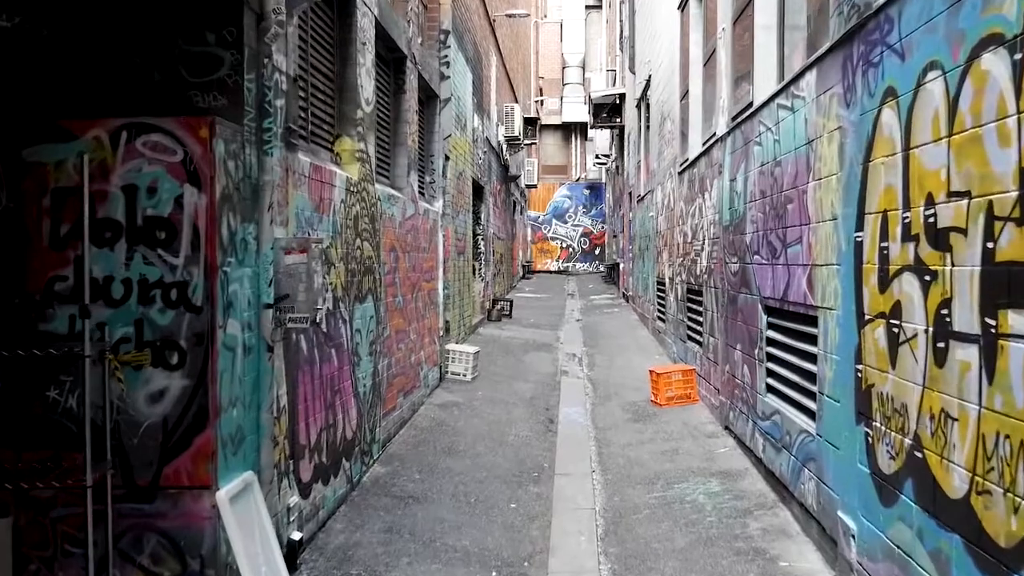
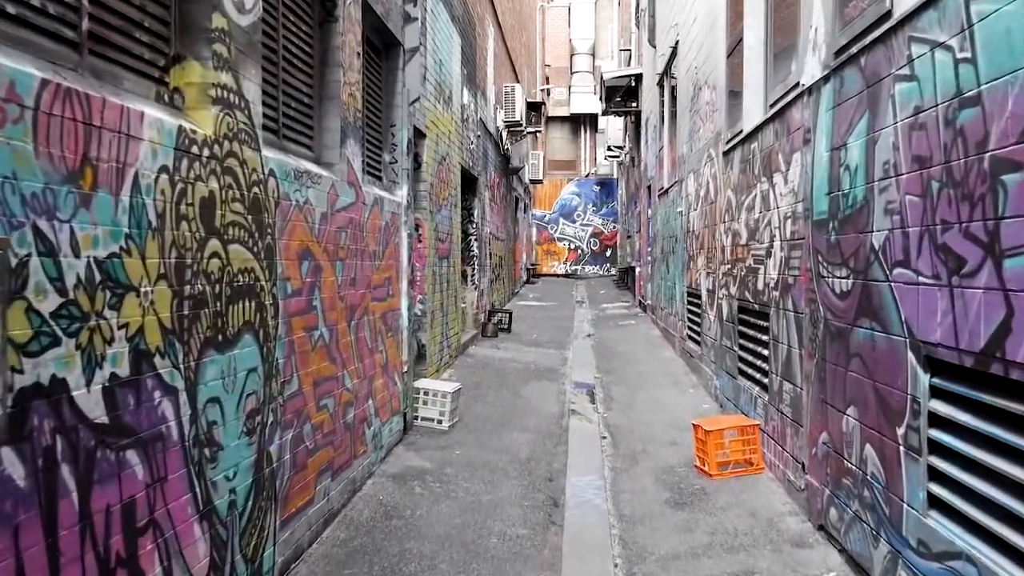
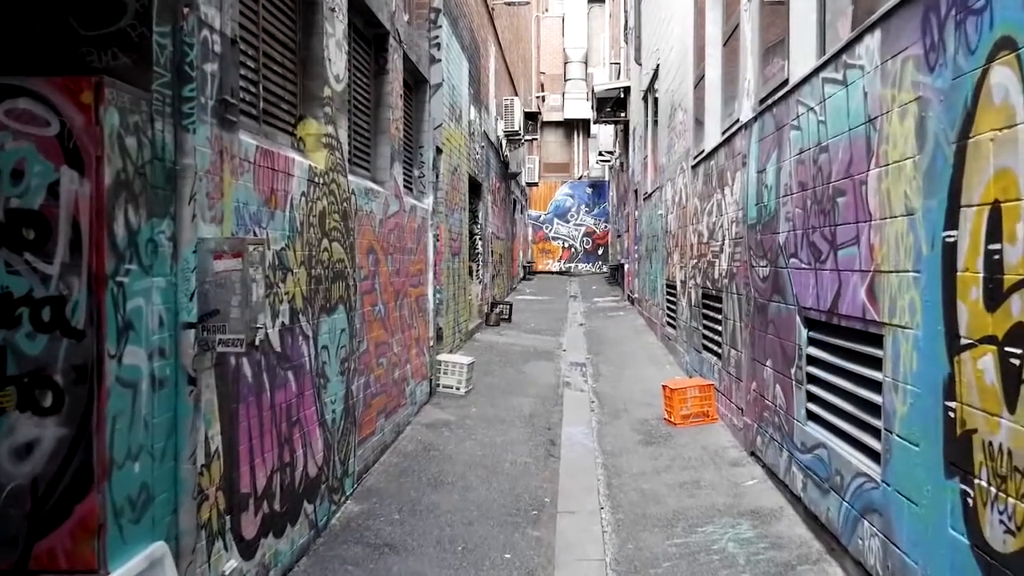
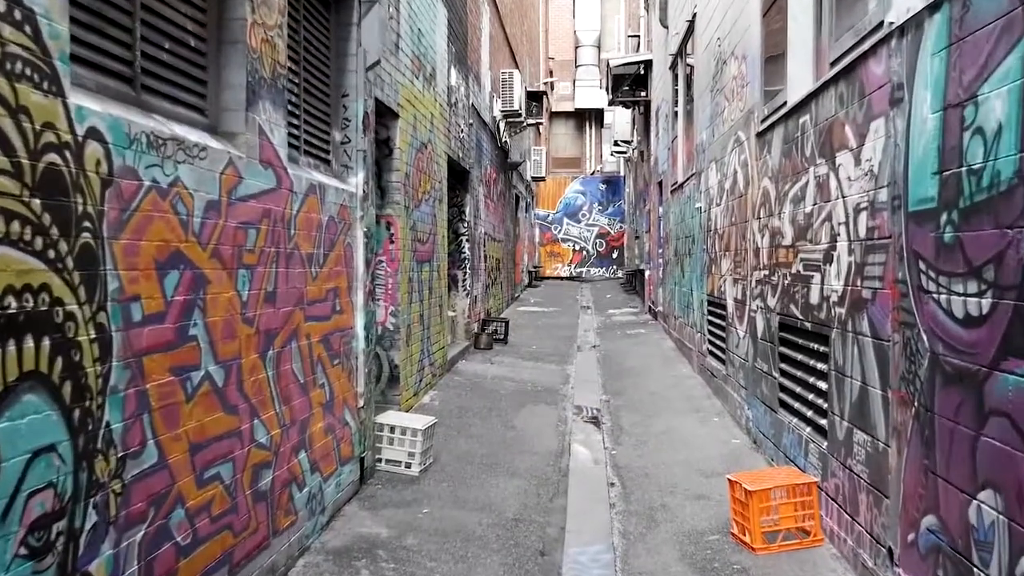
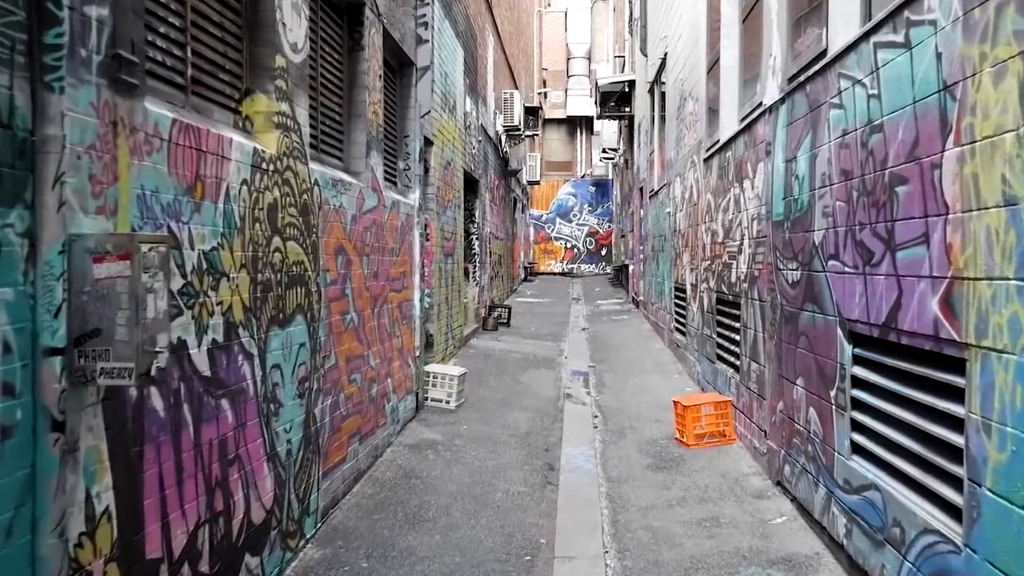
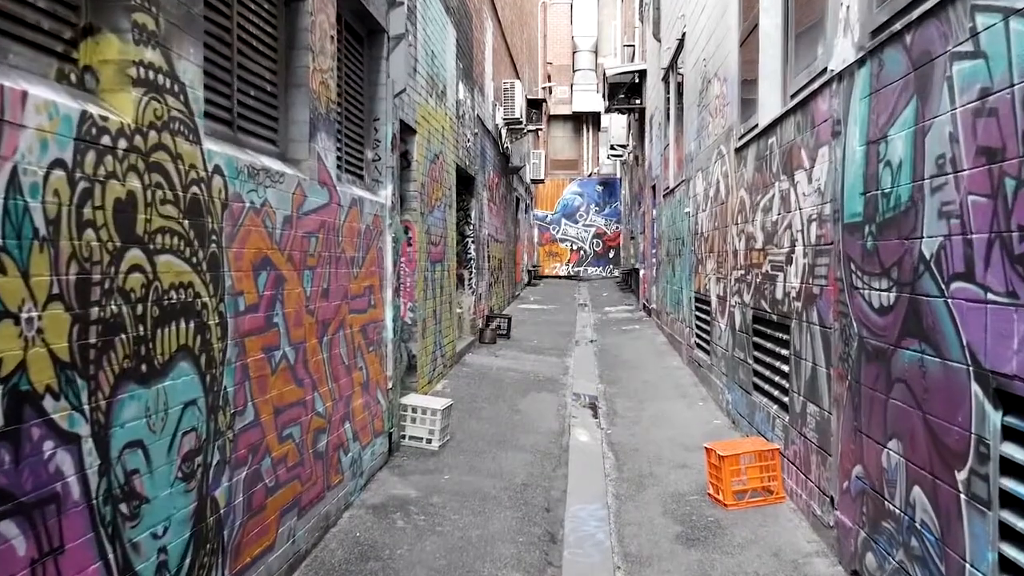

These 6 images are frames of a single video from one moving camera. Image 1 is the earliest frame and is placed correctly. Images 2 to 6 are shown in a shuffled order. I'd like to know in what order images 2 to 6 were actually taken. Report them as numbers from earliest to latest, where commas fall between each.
3, 5, 2, 6, 4
